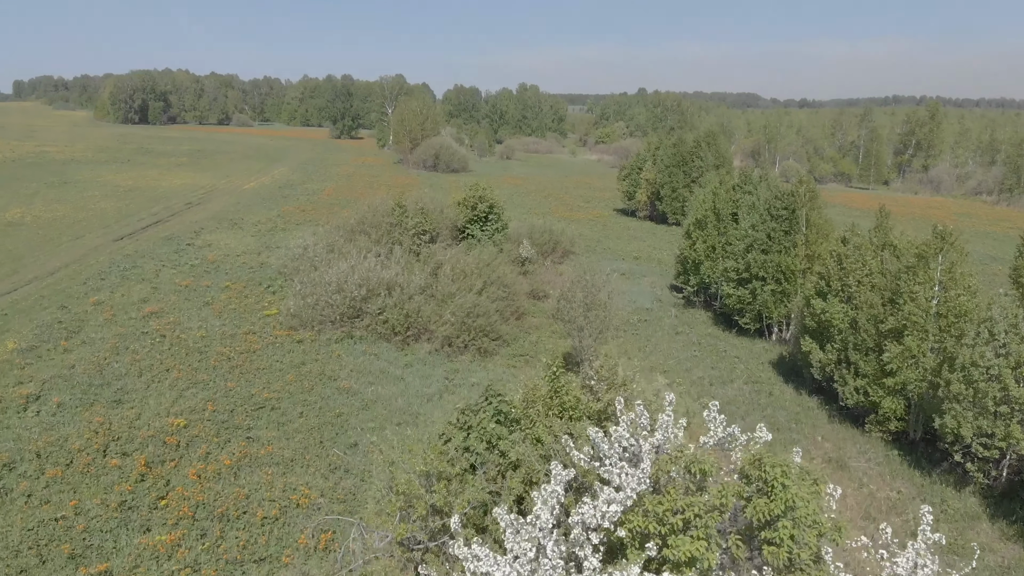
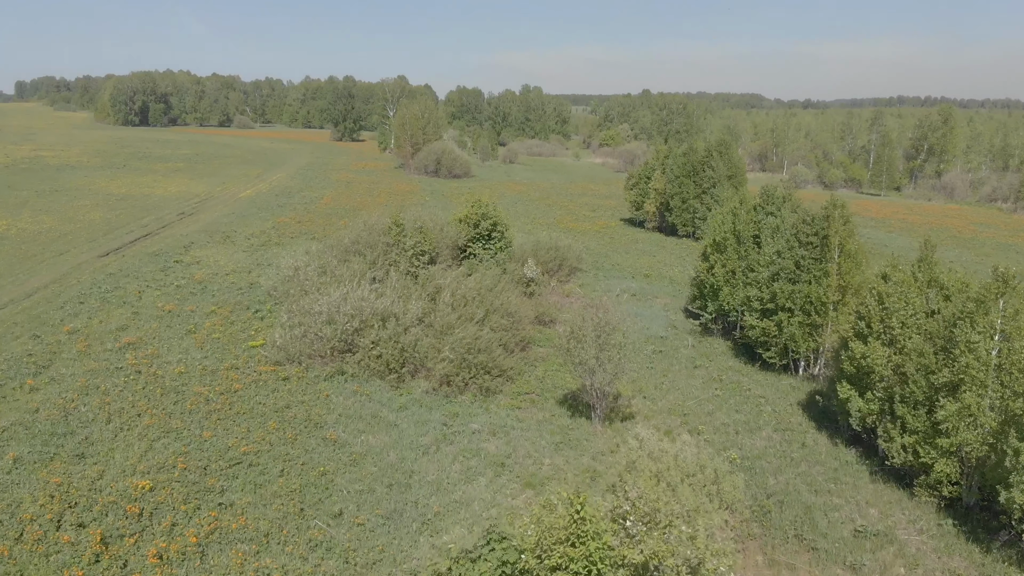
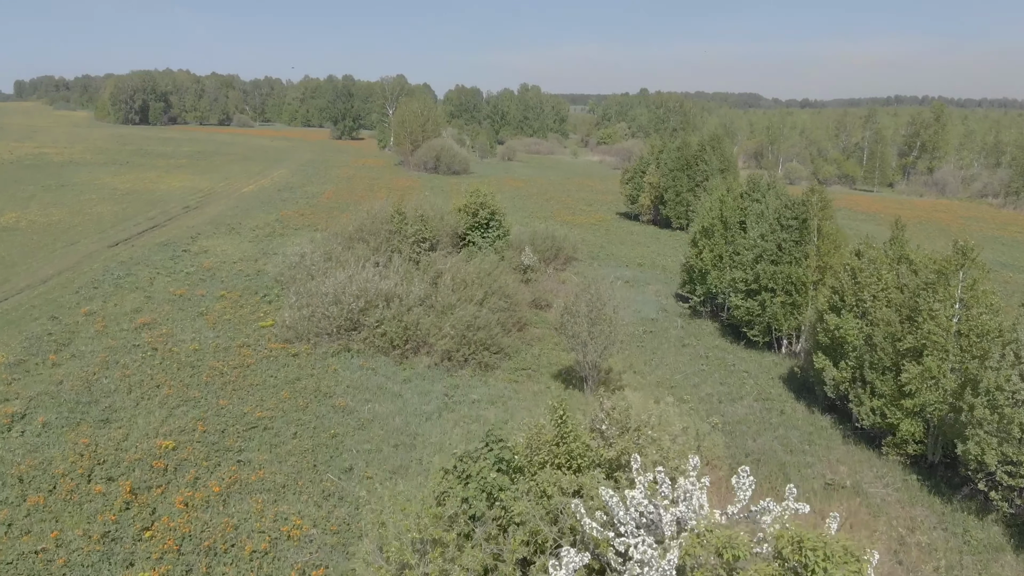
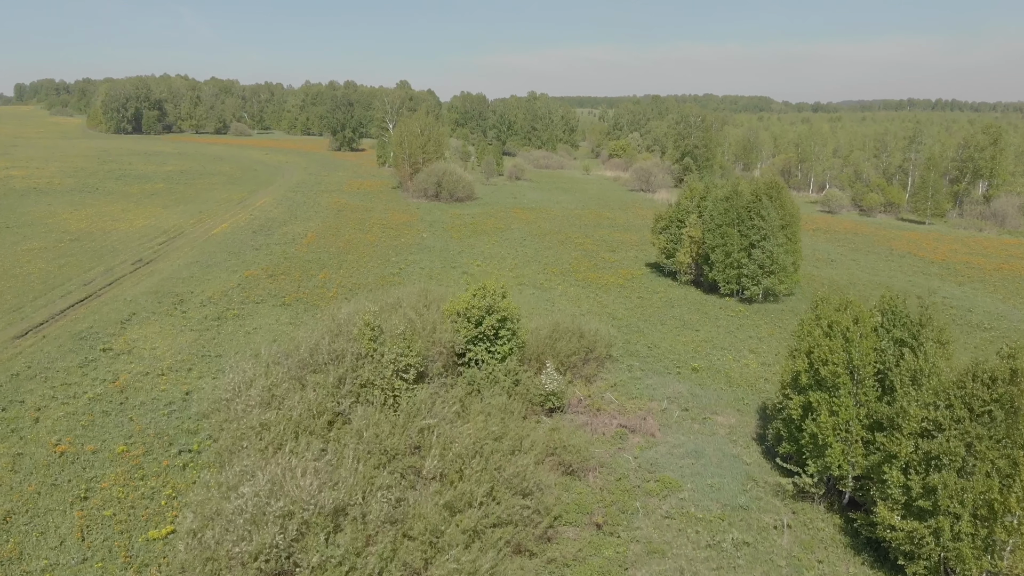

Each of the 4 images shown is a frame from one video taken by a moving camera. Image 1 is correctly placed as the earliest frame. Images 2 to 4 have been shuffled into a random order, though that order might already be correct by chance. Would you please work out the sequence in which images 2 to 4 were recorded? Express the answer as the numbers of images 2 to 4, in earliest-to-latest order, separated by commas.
3, 2, 4
